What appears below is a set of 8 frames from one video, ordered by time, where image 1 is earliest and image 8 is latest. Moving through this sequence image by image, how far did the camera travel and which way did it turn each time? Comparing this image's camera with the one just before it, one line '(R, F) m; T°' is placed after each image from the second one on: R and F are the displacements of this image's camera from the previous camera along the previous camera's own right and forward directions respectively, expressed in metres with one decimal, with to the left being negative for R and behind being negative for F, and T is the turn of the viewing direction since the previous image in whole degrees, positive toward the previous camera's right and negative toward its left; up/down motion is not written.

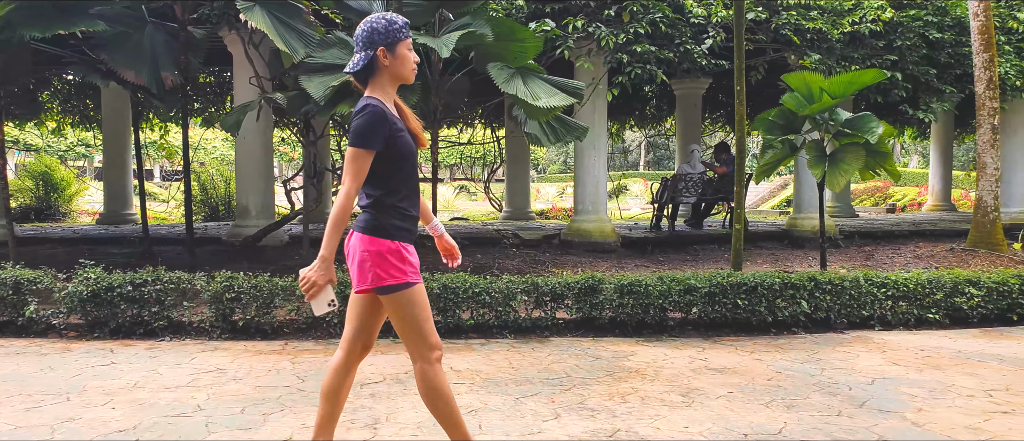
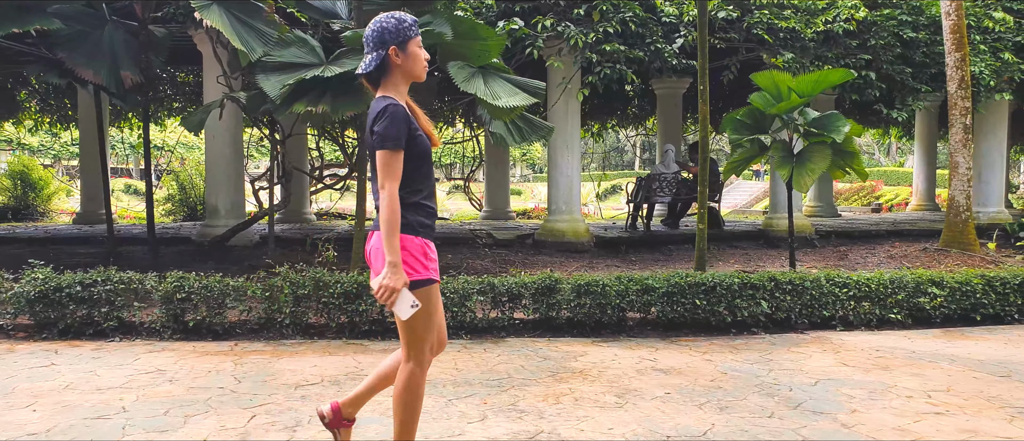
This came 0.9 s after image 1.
(+0.3, 0.0) m; 0°
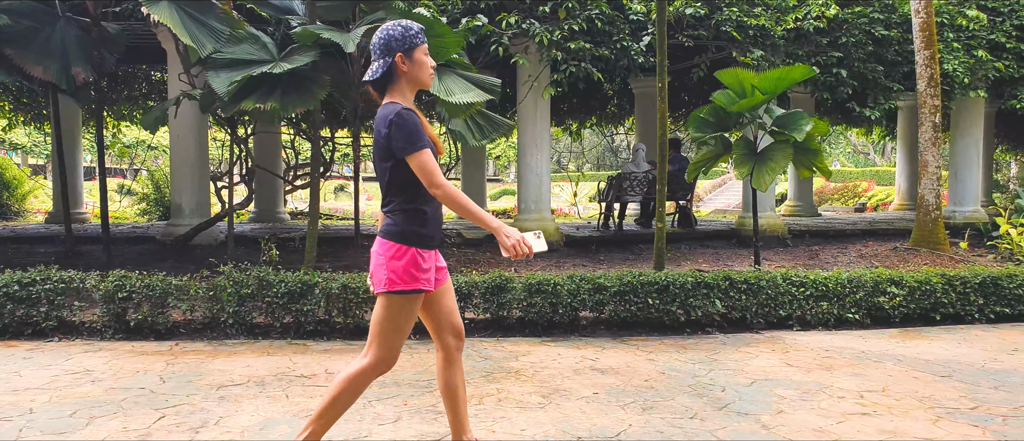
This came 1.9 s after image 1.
(+0.3, +0.1) m; 0°
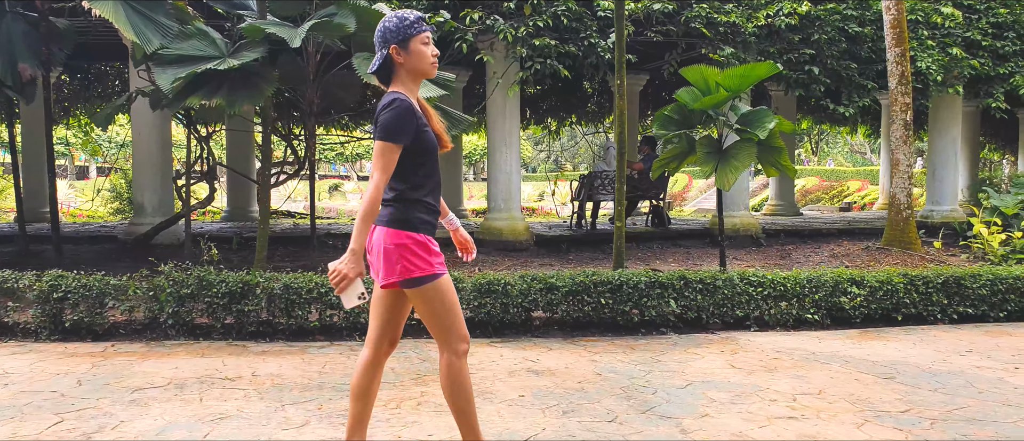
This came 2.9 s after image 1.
(+0.3, +0.1) m; 0°
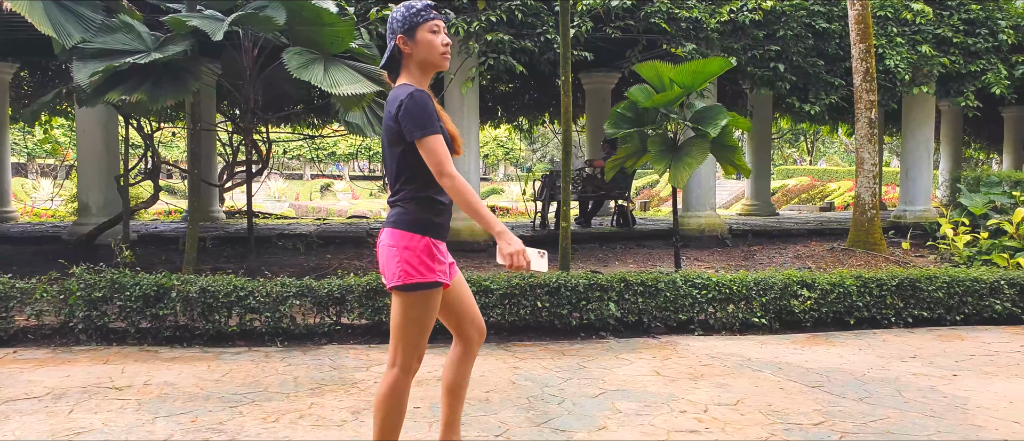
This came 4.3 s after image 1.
(+0.4, +0.2) m; 0°
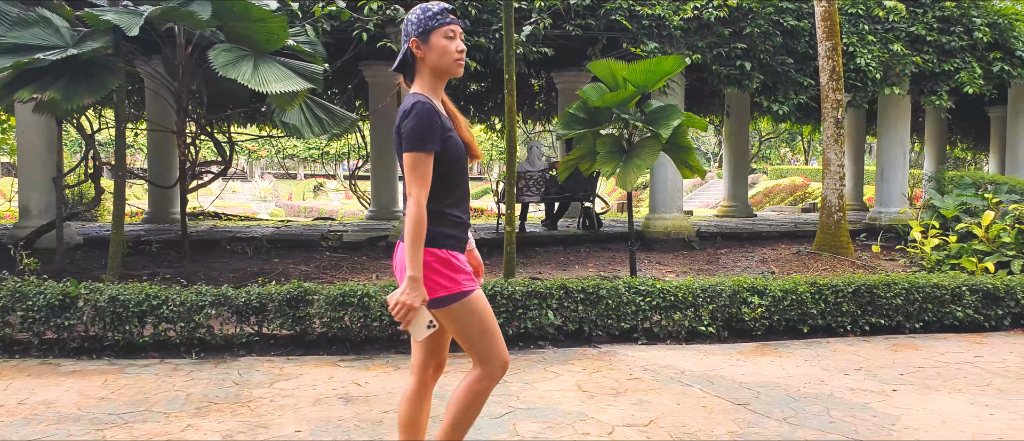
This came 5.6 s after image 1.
(+0.4, +0.2) m; 0°
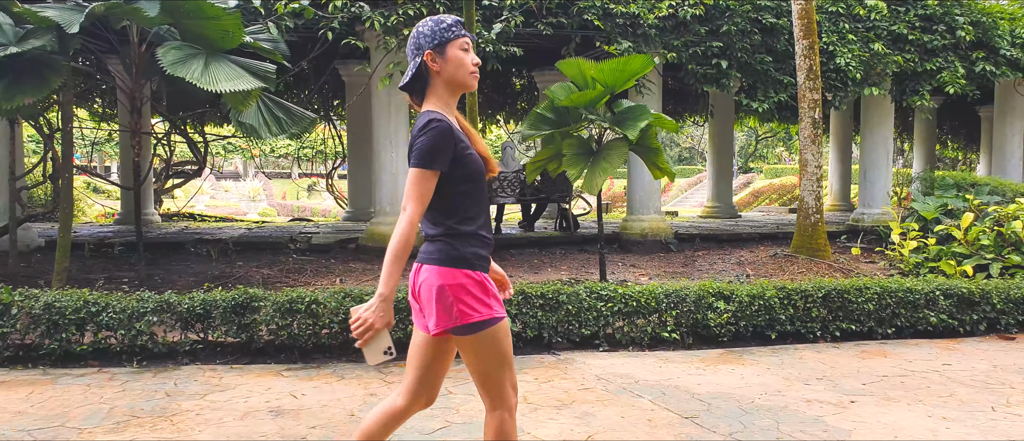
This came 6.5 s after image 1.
(+0.3, +0.1) m; 0°
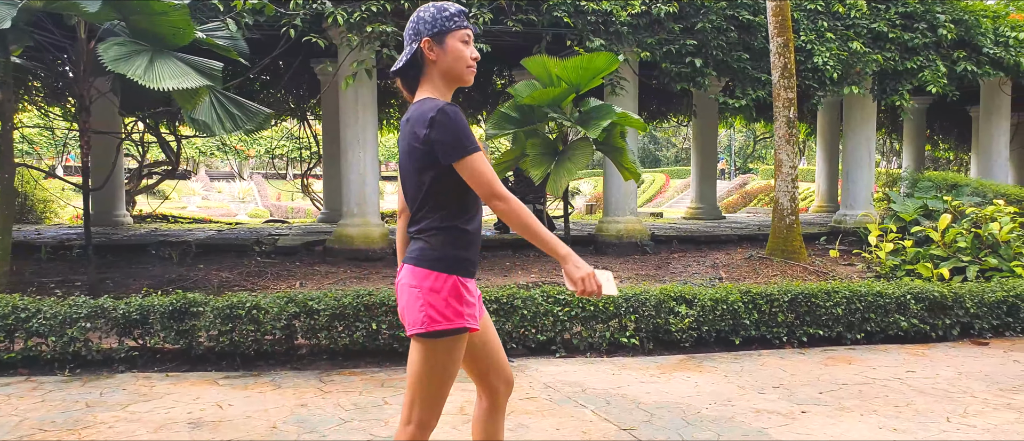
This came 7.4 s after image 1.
(+0.3, +0.1) m; 0°
